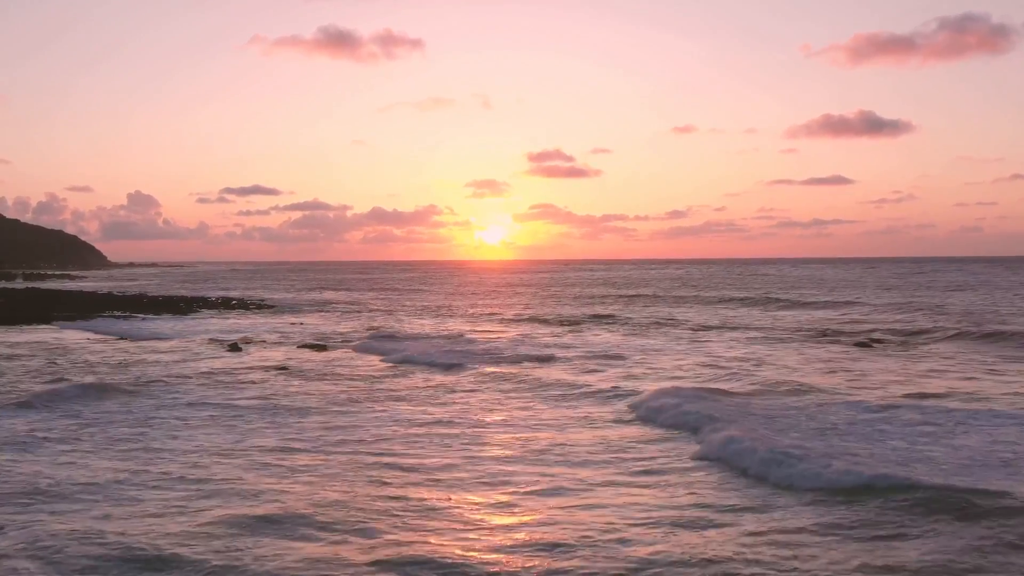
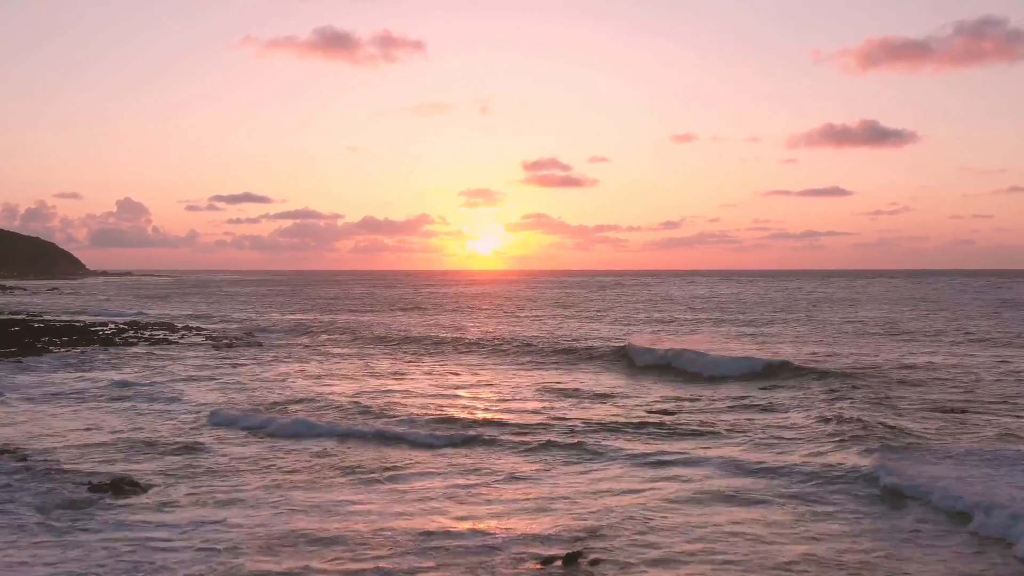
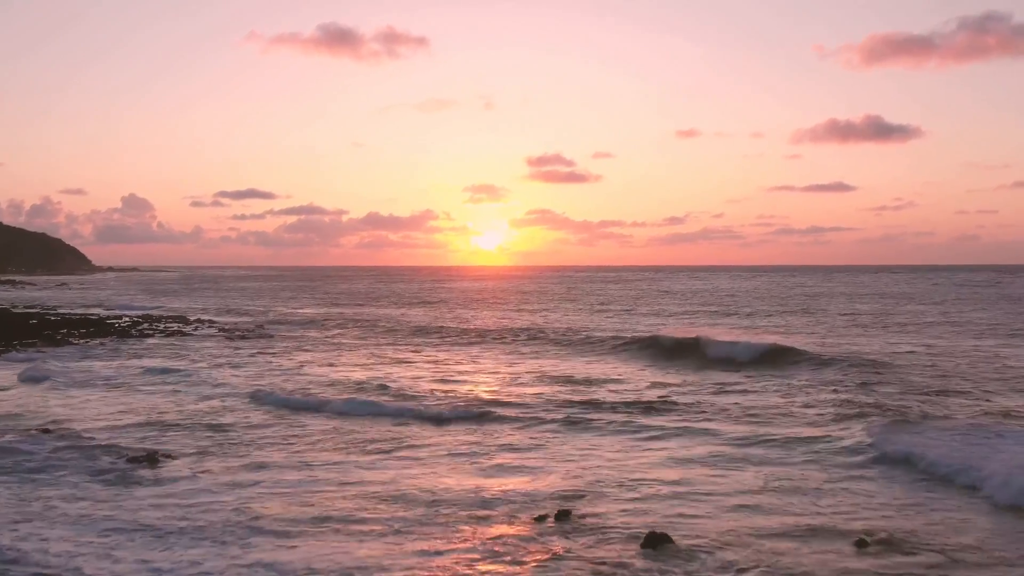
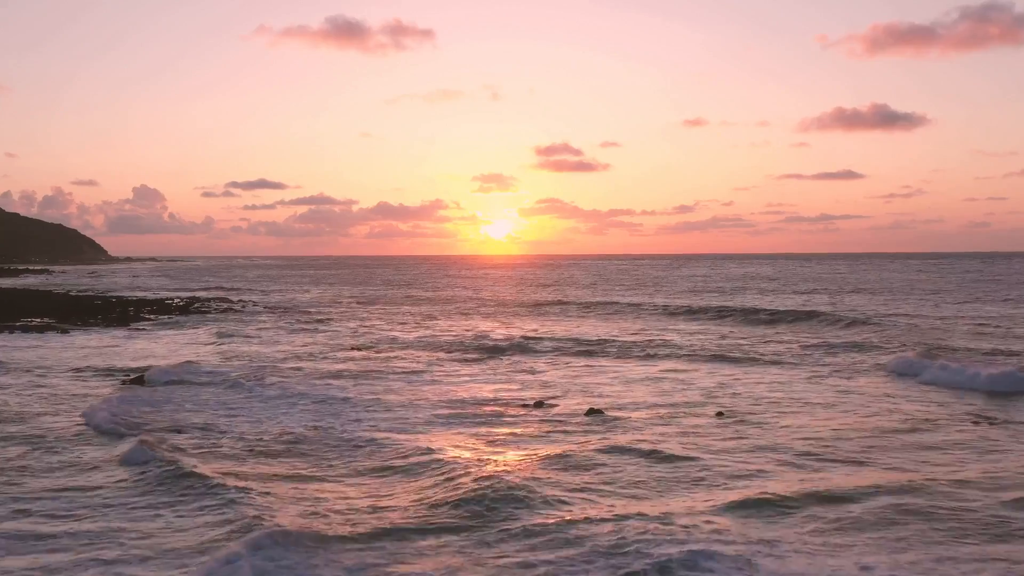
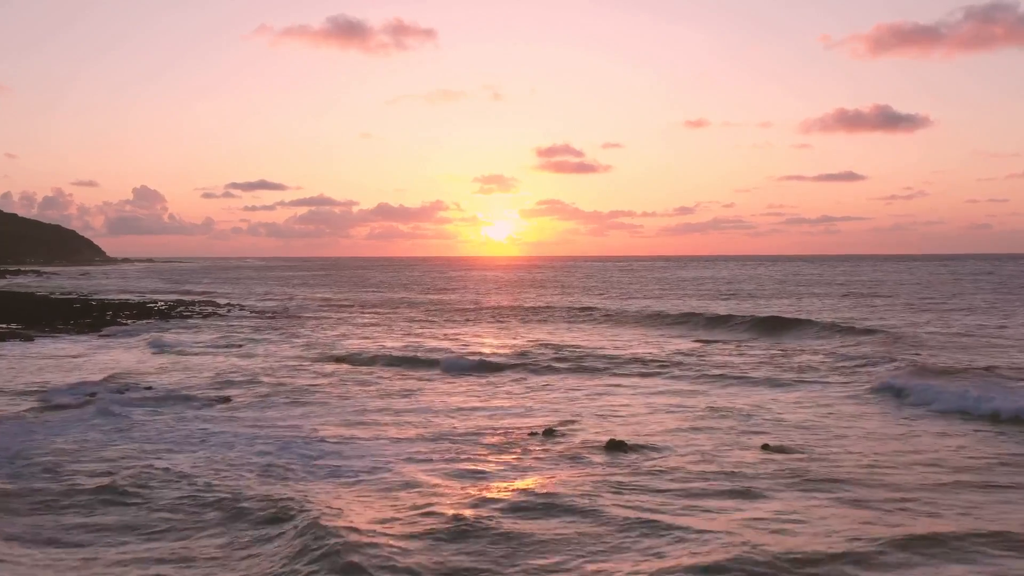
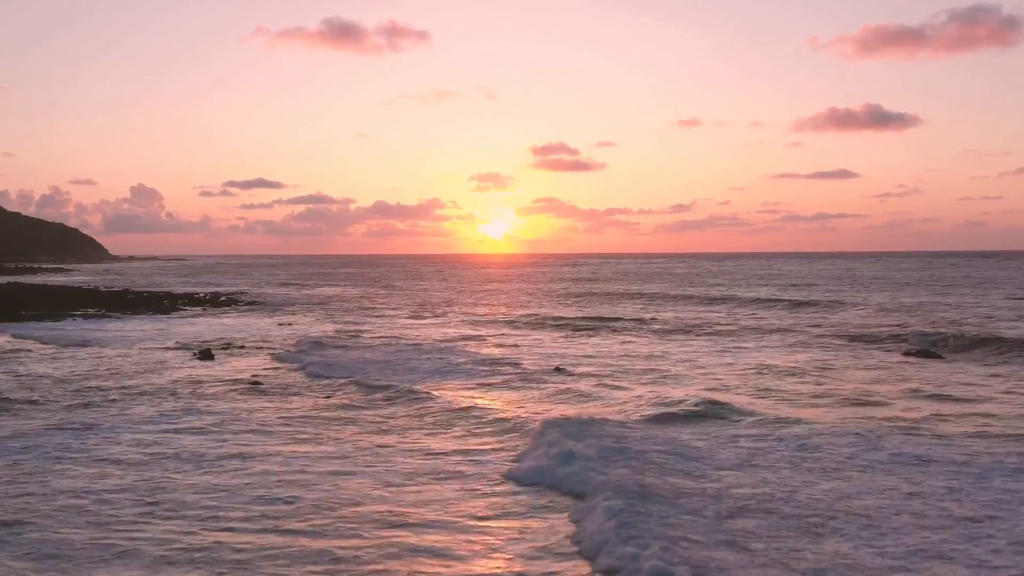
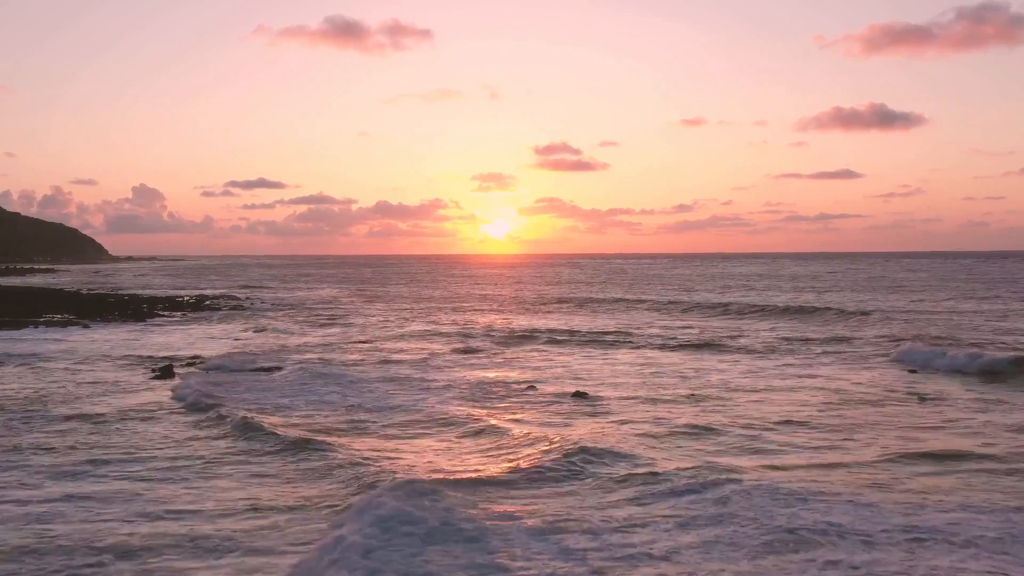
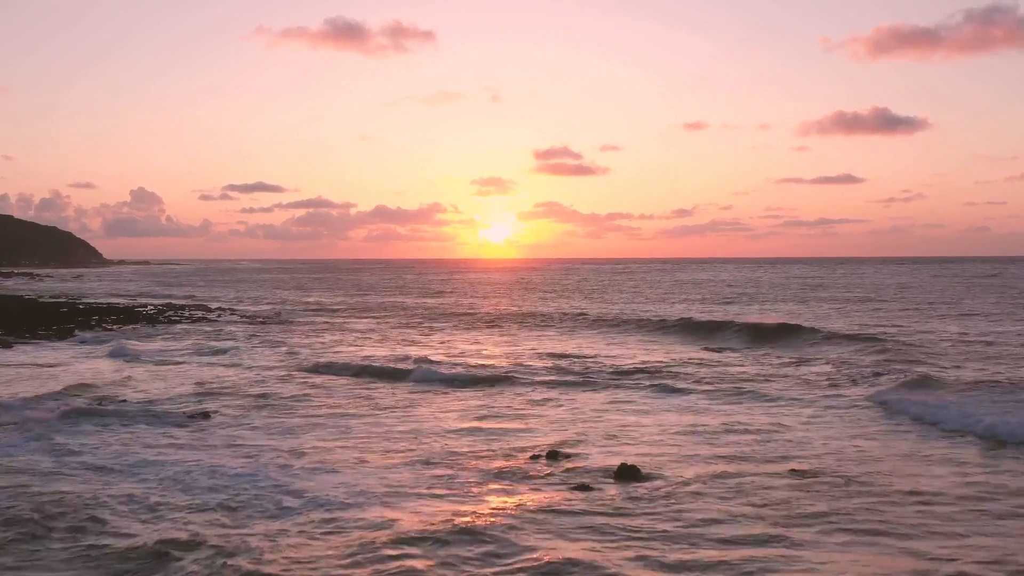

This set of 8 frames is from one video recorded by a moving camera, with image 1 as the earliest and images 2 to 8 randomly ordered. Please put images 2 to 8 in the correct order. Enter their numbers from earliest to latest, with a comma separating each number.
6, 7, 4, 5, 8, 3, 2
